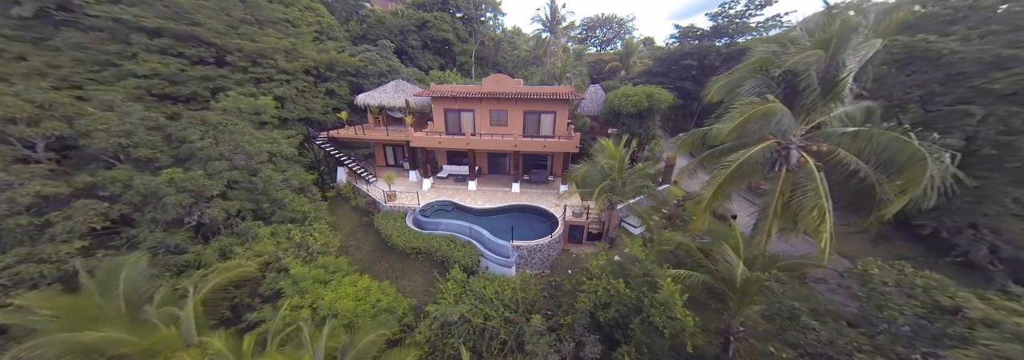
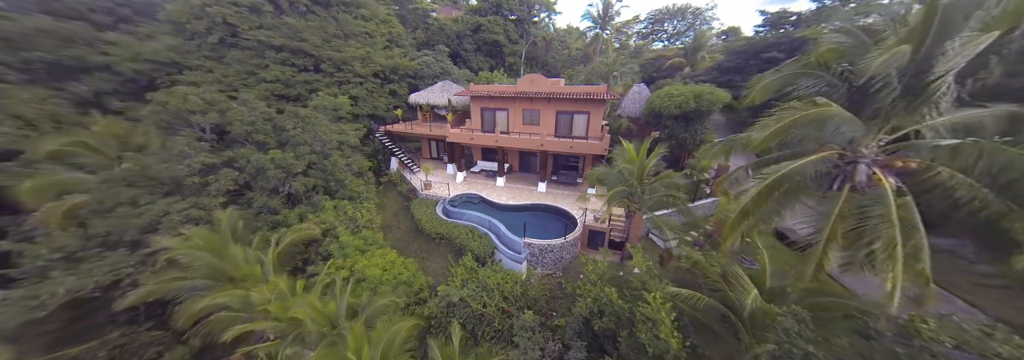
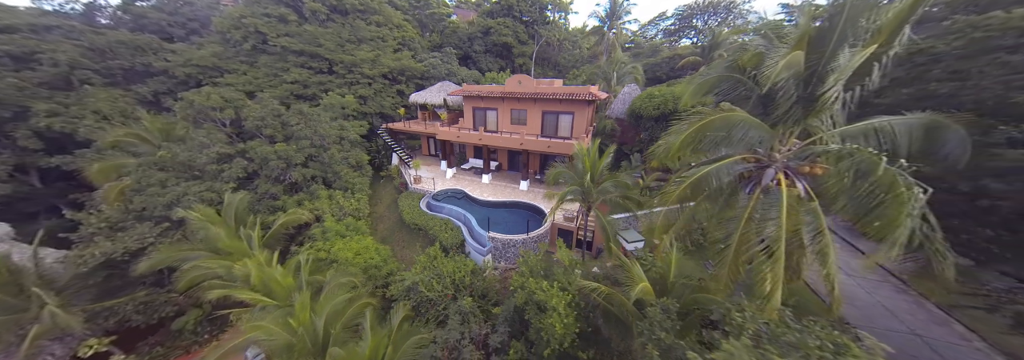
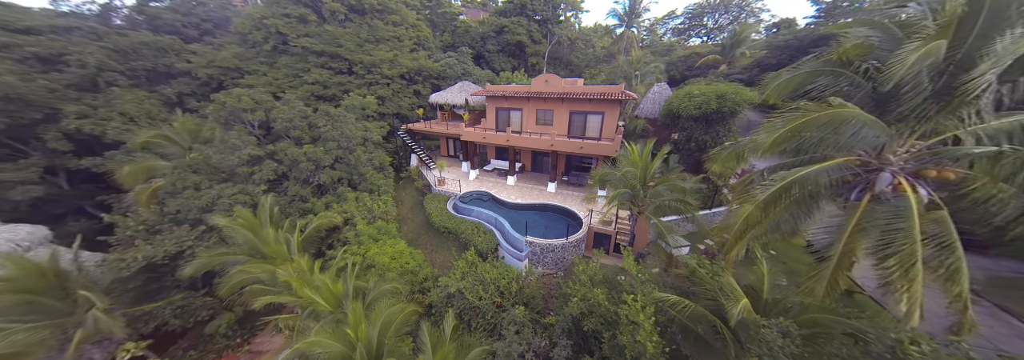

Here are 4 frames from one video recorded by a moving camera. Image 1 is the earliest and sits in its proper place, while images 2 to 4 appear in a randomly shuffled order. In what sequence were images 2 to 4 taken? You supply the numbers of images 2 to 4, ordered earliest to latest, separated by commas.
2, 4, 3
